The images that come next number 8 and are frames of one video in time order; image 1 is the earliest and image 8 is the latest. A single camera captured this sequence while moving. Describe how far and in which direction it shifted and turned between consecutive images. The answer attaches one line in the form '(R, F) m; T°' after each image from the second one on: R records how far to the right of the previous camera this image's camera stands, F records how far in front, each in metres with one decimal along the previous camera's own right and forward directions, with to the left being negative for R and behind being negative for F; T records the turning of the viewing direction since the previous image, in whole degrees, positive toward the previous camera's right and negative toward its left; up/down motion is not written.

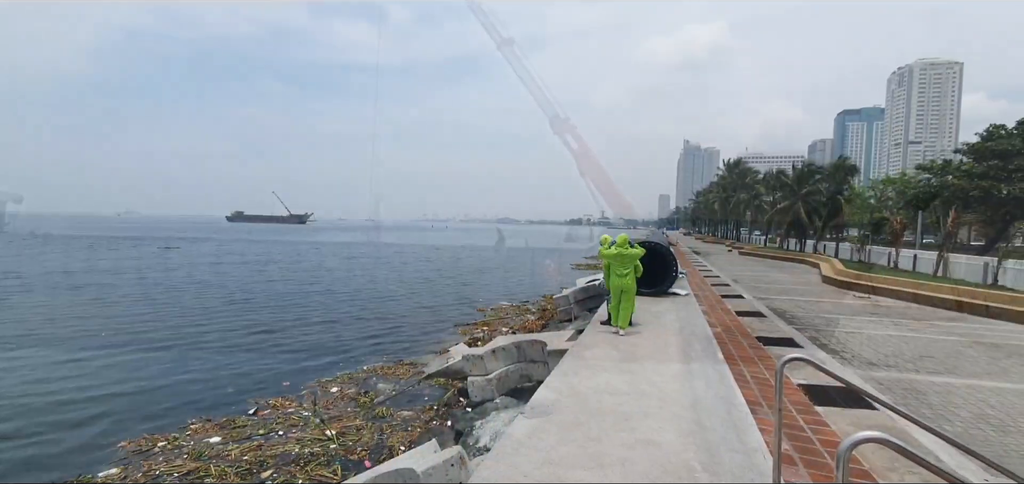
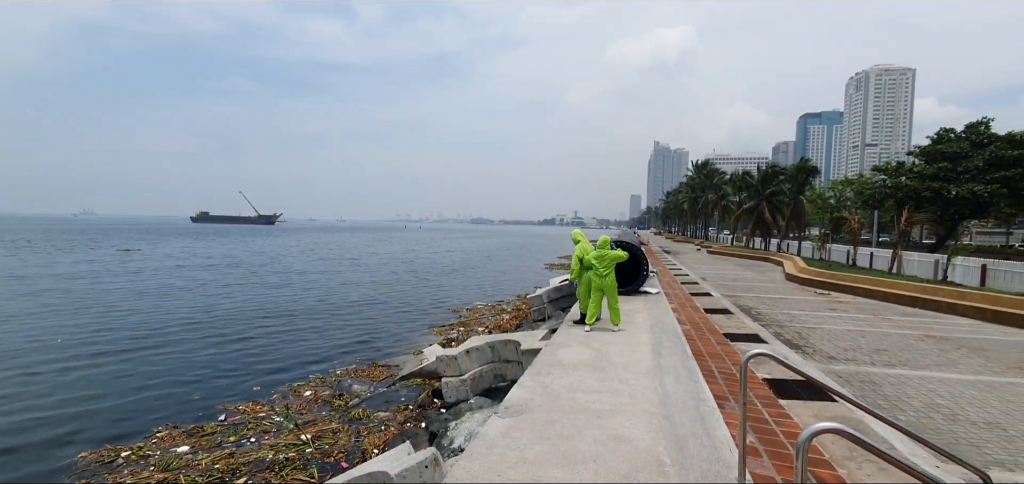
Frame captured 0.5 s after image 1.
(-0.2, 0.0) m; +4°
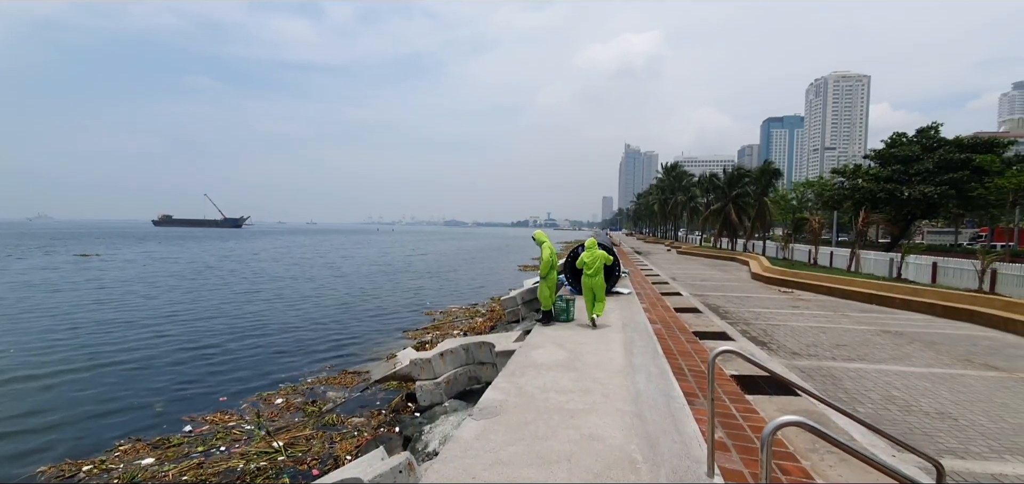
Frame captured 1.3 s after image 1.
(-0.2, 0.0) m; +4°
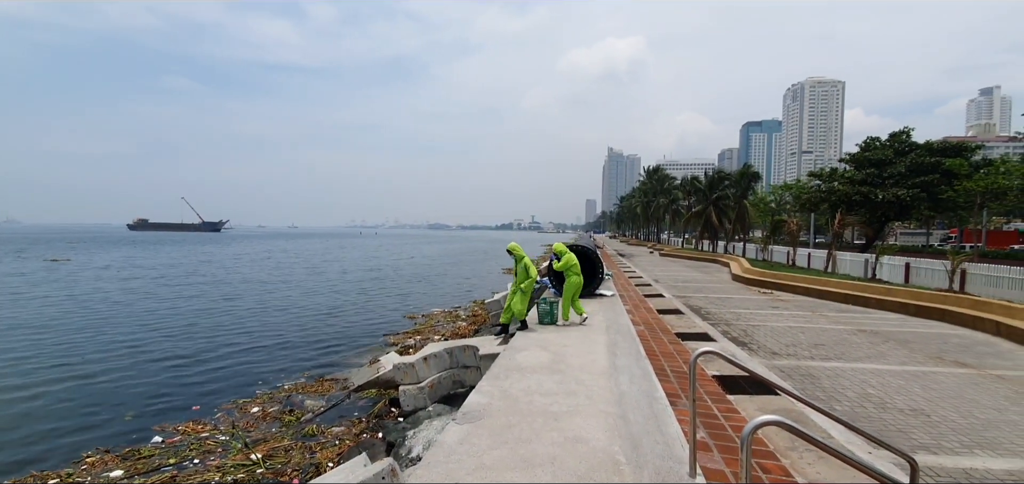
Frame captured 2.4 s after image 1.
(-0.1, 0.0) m; +2°
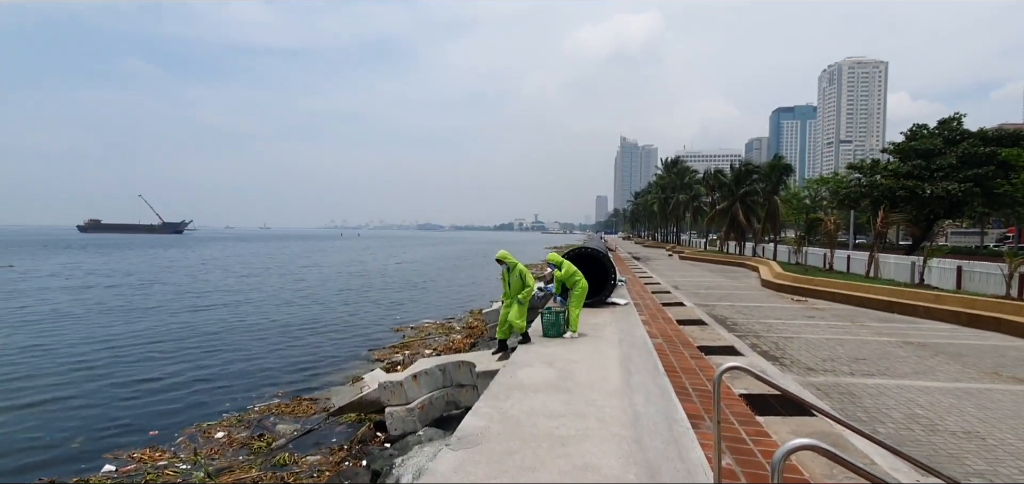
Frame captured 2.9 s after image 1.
(+0.1, +0.7) m; -1°
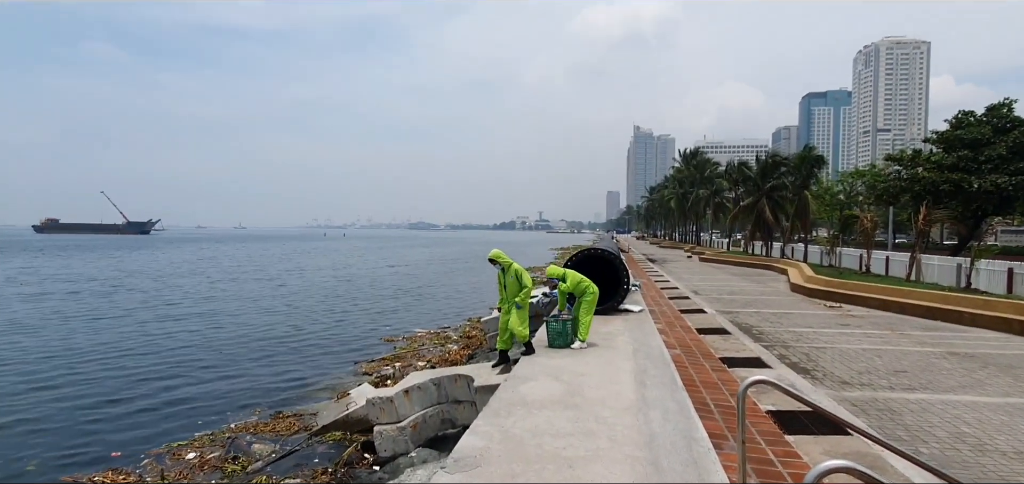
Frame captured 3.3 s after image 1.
(0.0, +0.6) m; -1°
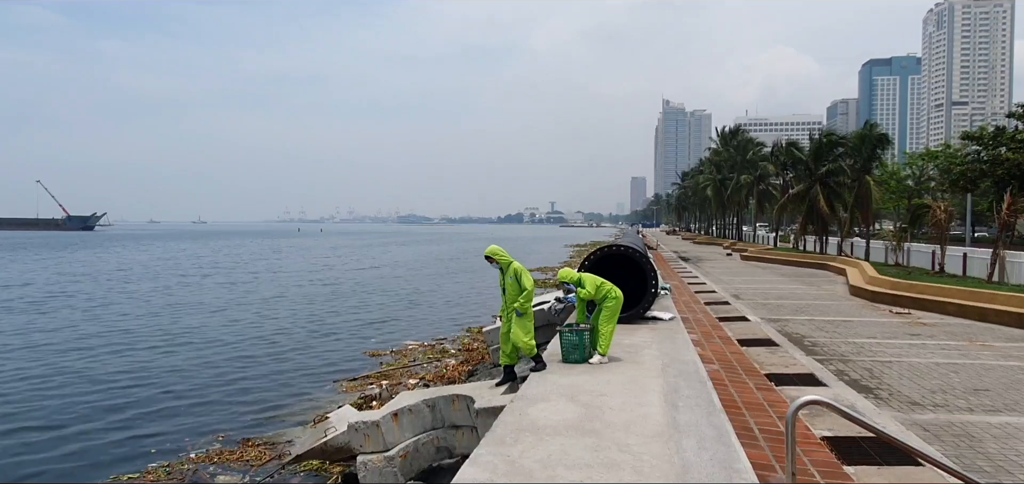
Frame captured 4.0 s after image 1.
(+0.1, +0.8) m; -1°
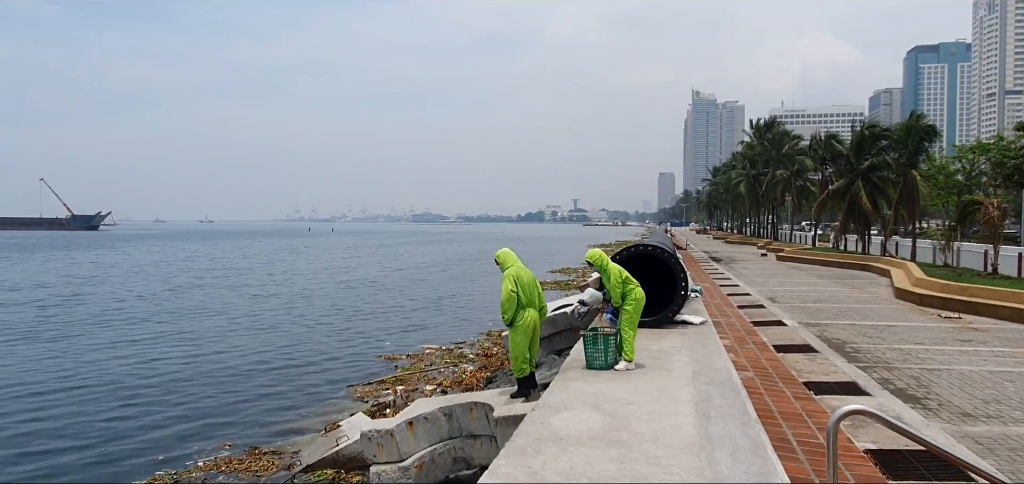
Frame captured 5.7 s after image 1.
(0.0, +0.2) m; -2°
